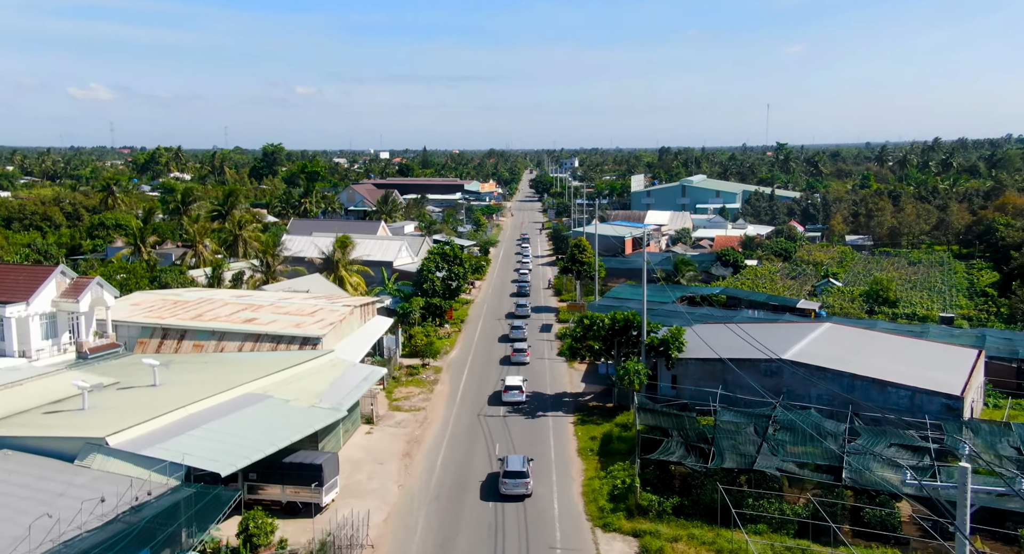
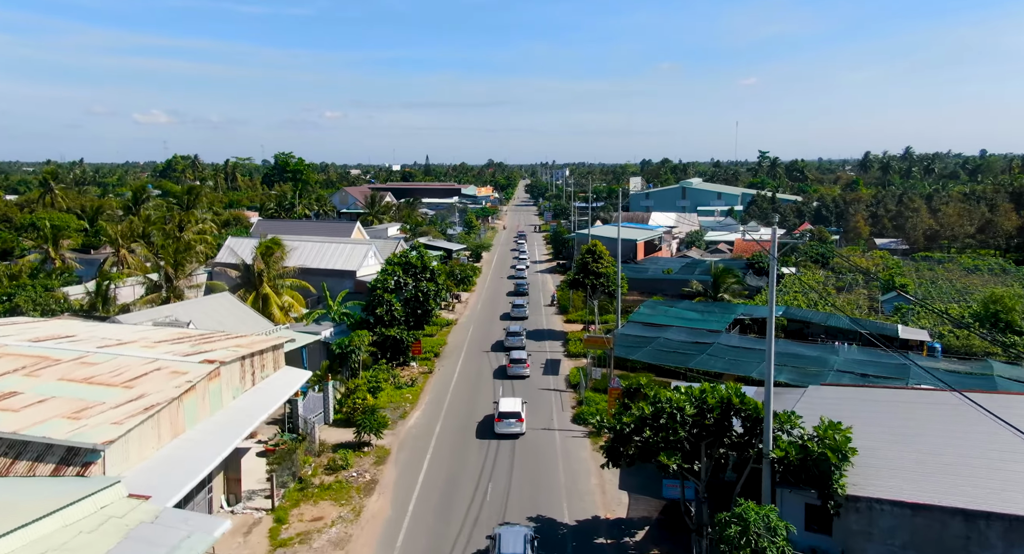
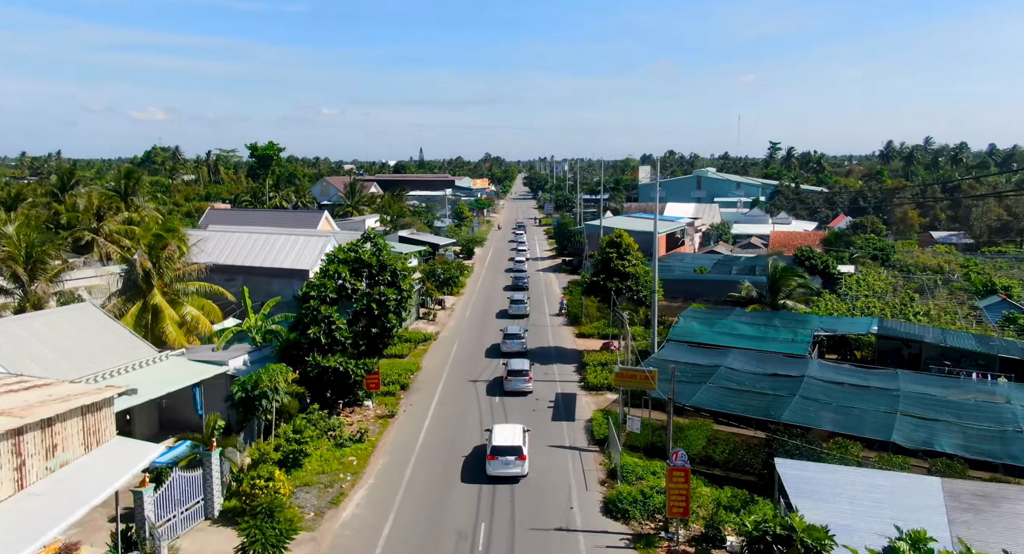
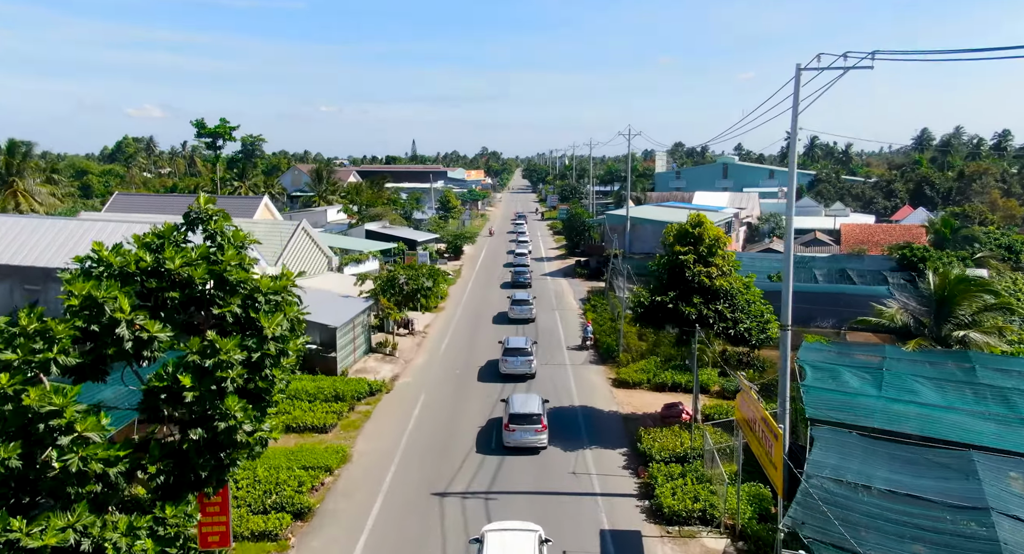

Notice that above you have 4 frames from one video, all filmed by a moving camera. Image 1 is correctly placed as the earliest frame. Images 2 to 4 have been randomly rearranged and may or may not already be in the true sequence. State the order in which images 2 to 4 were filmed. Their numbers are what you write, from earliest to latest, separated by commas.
2, 3, 4
